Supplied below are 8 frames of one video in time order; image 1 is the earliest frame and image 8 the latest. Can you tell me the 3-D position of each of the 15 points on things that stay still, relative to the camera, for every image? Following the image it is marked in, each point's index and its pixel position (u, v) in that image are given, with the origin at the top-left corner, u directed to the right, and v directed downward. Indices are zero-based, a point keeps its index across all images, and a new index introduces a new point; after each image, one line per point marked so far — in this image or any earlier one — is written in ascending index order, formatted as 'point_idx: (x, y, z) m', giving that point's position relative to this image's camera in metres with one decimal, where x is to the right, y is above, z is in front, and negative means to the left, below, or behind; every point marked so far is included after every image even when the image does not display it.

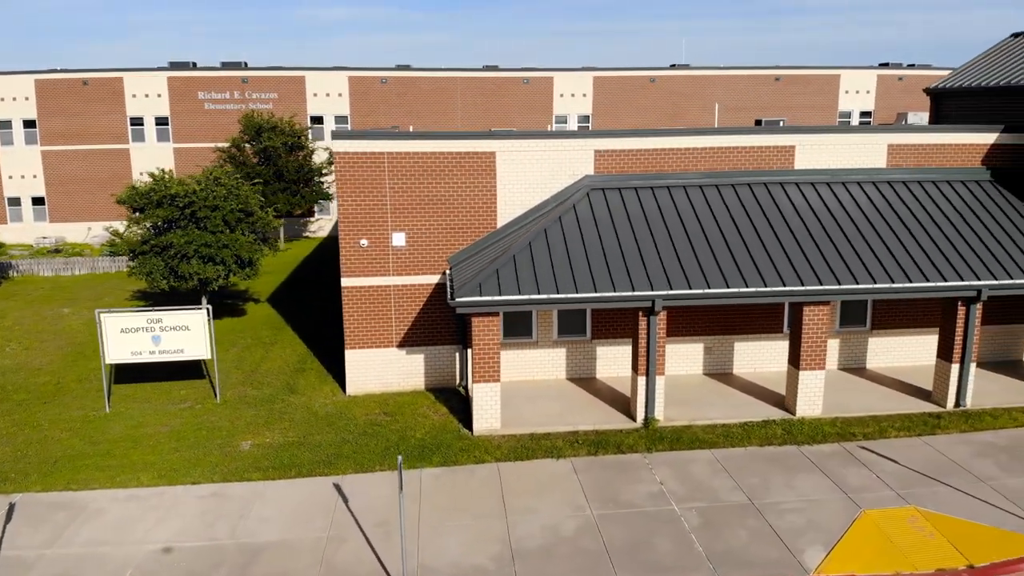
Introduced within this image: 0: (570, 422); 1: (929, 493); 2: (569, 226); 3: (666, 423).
0: (+0.7, -1.8, +14.7) m
1: (+4.6, -2.2, +12.3) m
2: (+0.8, +0.9, +15.3) m
3: (+2.0, -1.8, +14.8) m
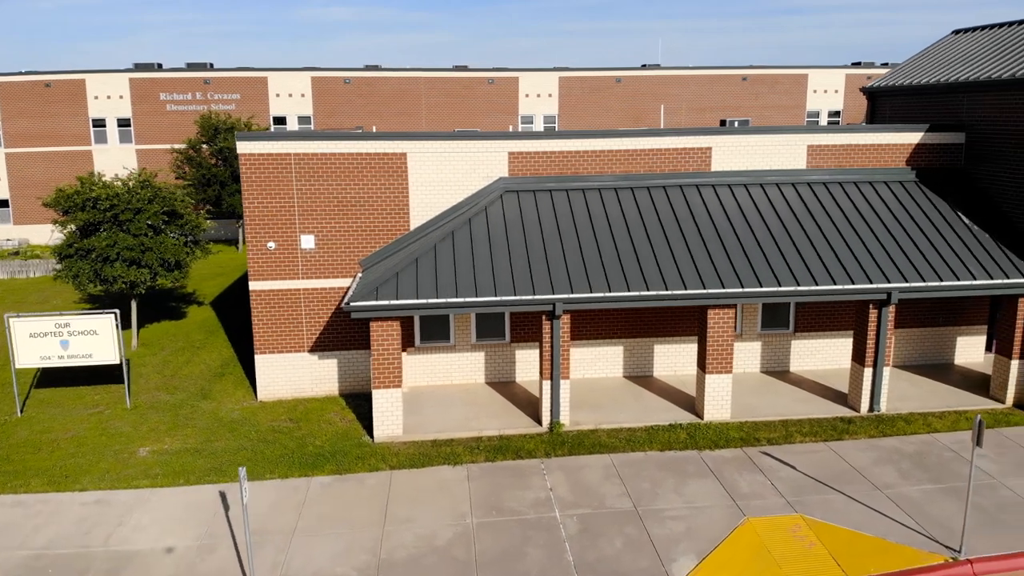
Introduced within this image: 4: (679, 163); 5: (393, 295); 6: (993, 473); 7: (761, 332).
0: (-0.5, -1.8, +14.5) m
1: (+3.3, -2.3, +12.1) m
2: (-0.5, +0.8, +15.1) m
3: (+0.8, -1.8, +14.6) m
4: (+2.4, +1.9, +16.6) m
5: (-1.5, -0.1, +13.7) m
6: (+5.5, -2.1, +12.8) m
7: (+3.8, -0.6, +16.8) m
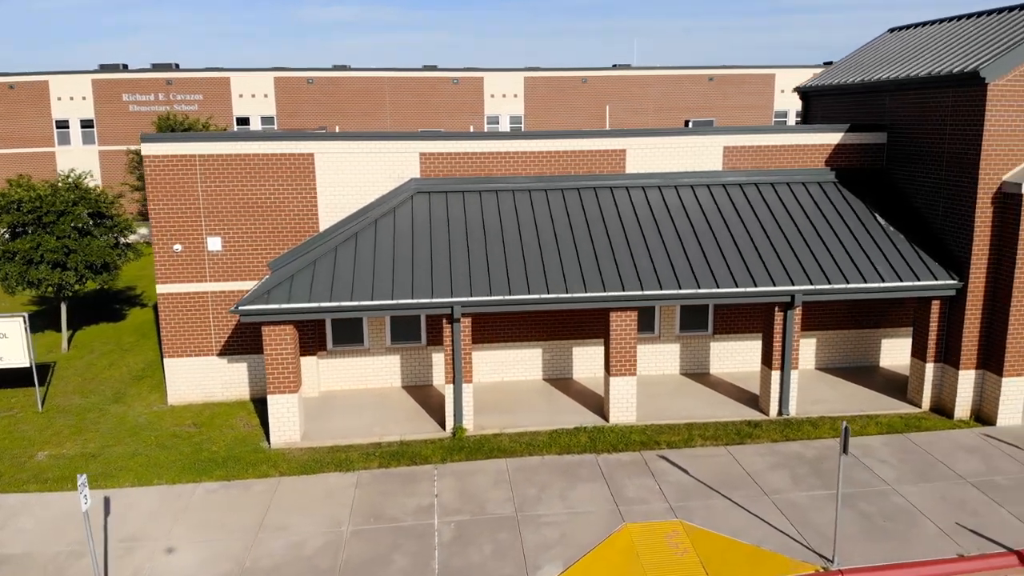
0: (-1.8, -1.9, +14.3) m
1: (+2.0, -2.3, +11.9) m
2: (-1.7, +0.8, +15.0) m
3: (-0.5, -1.9, +14.4) m
4: (+1.2, +1.8, +16.4) m
5: (-2.7, -0.1, +13.5) m
6: (+4.2, -2.1, +12.6) m
7: (+2.6, -0.7, +16.7) m
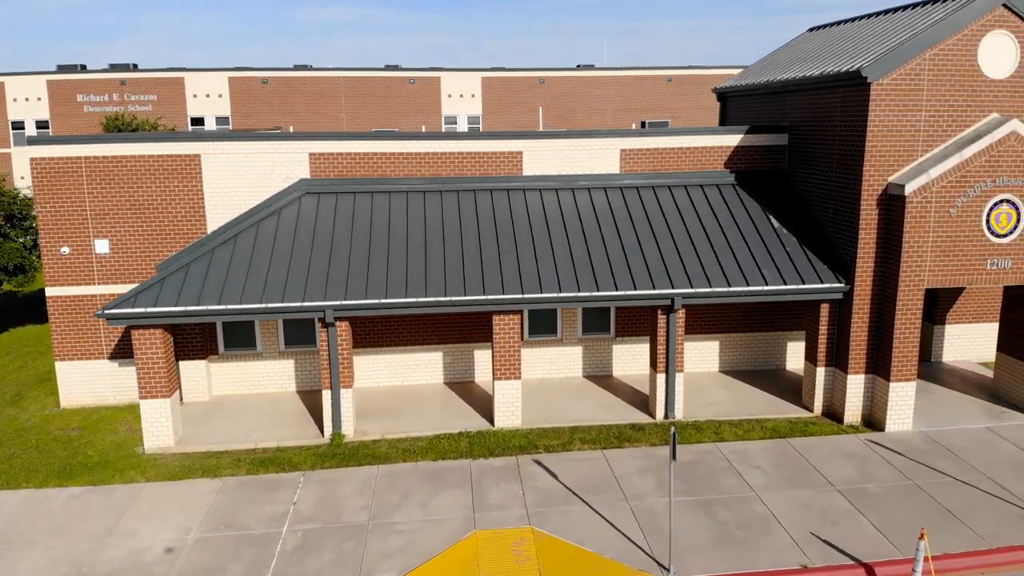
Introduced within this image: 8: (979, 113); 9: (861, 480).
0: (-3.3, -1.9, +14.2) m
1: (+0.5, -2.4, +11.7) m
2: (-3.2, +0.7, +14.8) m
3: (-2.0, -1.9, +14.2) m
4: (-0.3, +1.8, +16.2) m
5: (-4.3, -0.2, +13.4) m
6: (+2.7, -2.2, +12.4) m
7: (+1.1, -0.7, +16.5) m
8: (+5.8, +2.2, +13.8) m
9: (+3.9, -2.1, +12.5) m
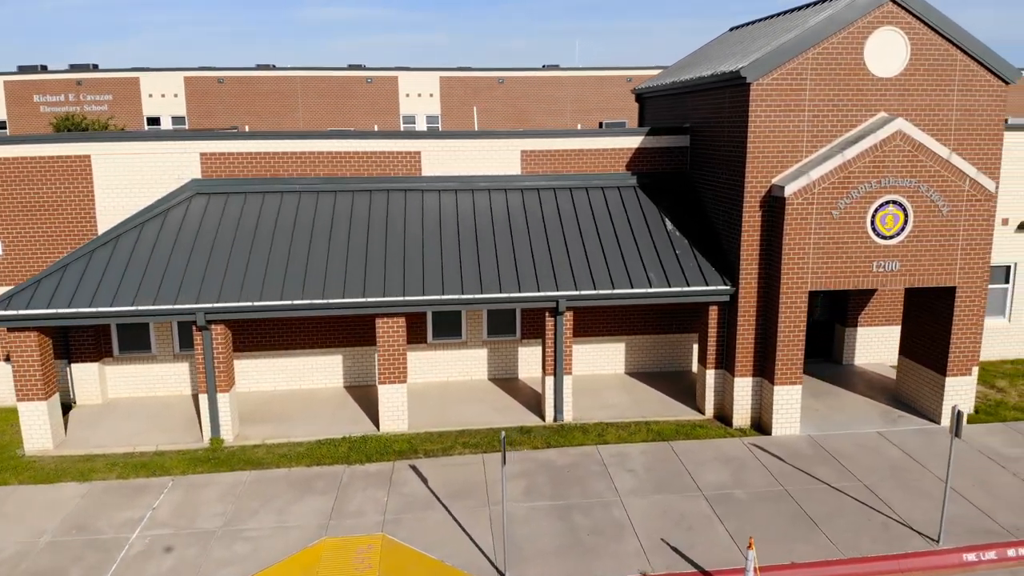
0: (-4.7, -1.9, +14.1) m
1: (-1.0, -2.4, +11.6) m
2: (-4.7, +0.7, +14.7) m
3: (-3.5, -1.9, +14.1) m
4: (-1.8, +1.7, +16.1) m
5: (-5.7, -0.2, +13.3) m
6: (+1.2, -2.2, +12.2) m
7: (-0.4, -0.8, +16.3) m
8: (+4.3, +2.1, +13.6) m
9: (+2.4, -2.2, +12.3) m
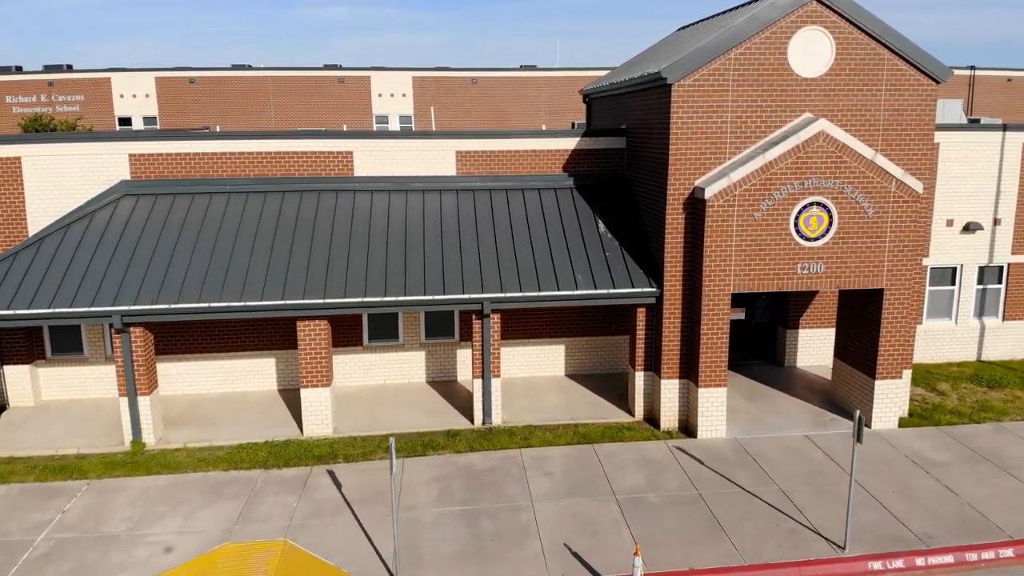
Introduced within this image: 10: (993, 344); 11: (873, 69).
0: (-5.7, -2.0, +14.0) m
1: (-1.9, -2.4, +11.5) m
2: (-5.7, +0.7, +14.6) m
3: (-4.4, -2.0, +14.0) m
4: (-2.7, +1.7, +16.0) m
5: (-6.7, -0.2, +13.2) m
6: (+0.3, -2.2, +12.1) m
7: (-1.3, -0.8, +16.2) m
8: (+3.4, +2.1, +13.5) m
9: (+1.5, -2.2, +12.2) m
10: (+7.7, -0.9, +17.9) m
11: (+4.3, +2.6, +13.4) m
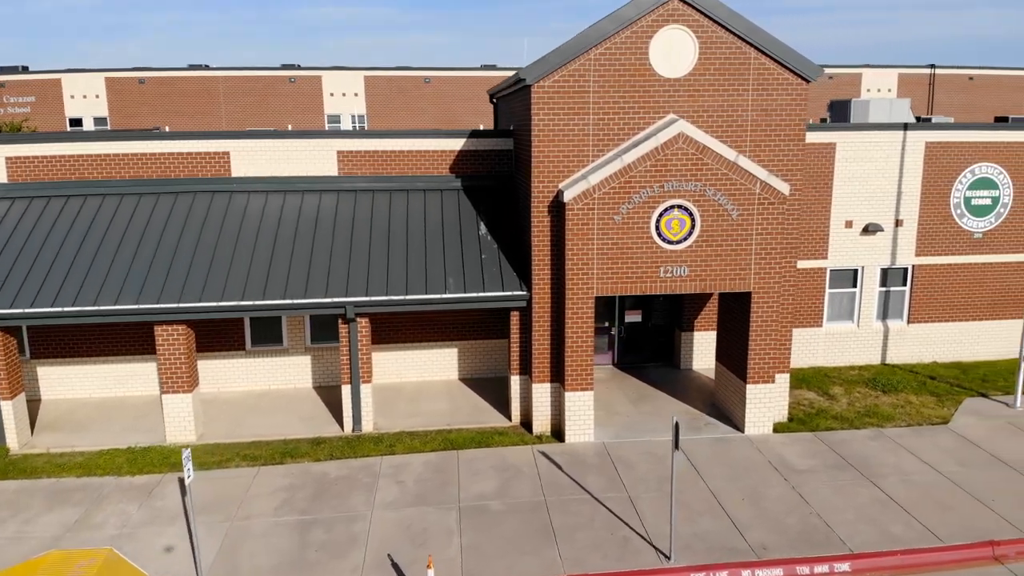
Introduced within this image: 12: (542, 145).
0: (-7.3, -2.0, +13.9) m
1: (-3.6, -2.5, +11.3) m
2: (-7.3, +0.6, +14.5) m
3: (-6.0, -2.0, +13.9) m
4: (-4.3, +1.7, +15.9) m
5: (-8.3, -0.3, +13.1) m
6: (-1.4, -2.3, +11.9) m
7: (-2.9, -0.8, +16.1) m
8: (+1.7, +2.1, +13.3) m
9: (-0.2, -2.2, +12.0) m
10: (+6.1, -0.9, +17.6) m
11: (+2.7, +2.6, +13.2) m
12: (+0.3, +1.7, +13.1) m
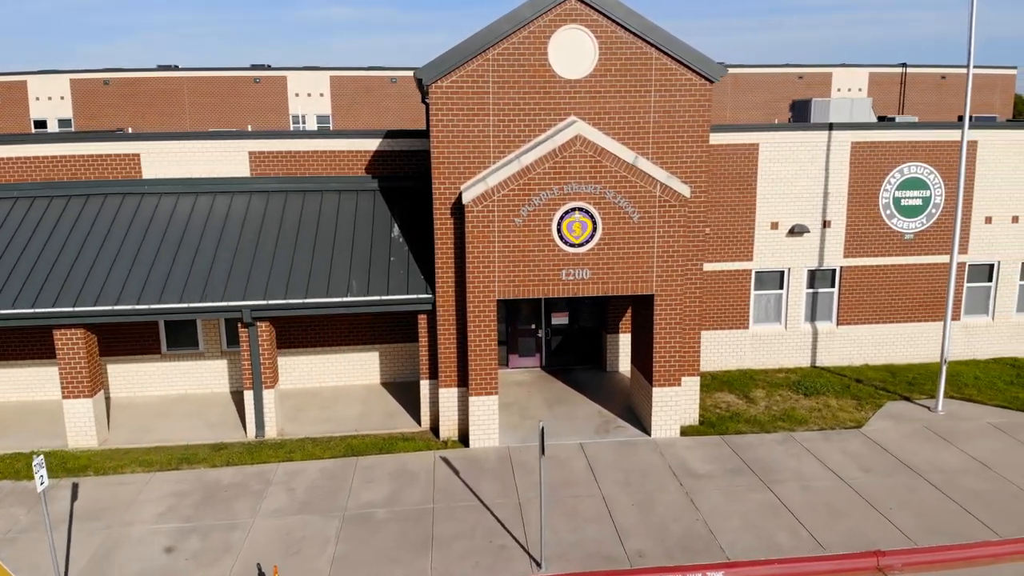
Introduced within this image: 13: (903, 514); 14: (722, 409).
0: (-8.5, -2.1, +13.8) m
1: (-4.8, -2.5, +11.2) m
2: (-8.5, +0.6, +14.4) m
3: (-7.2, -2.1, +13.8) m
4: (-5.5, +1.6, +15.8) m
5: (-9.5, -0.3, +13.0) m
6: (-2.6, -2.3, +11.8) m
7: (-4.1, -0.9, +16.0) m
8: (+0.5, +2.0, +13.2) m
9: (-1.4, -2.3, +11.9) m
10: (+4.9, -1.0, +17.5) m
11: (+1.5, +2.5, +13.1) m
12: (-0.8, +1.6, +13.0) m
13: (+4.0, -2.3, +11.6) m
14: (+2.9, -1.6, +15.1) m
